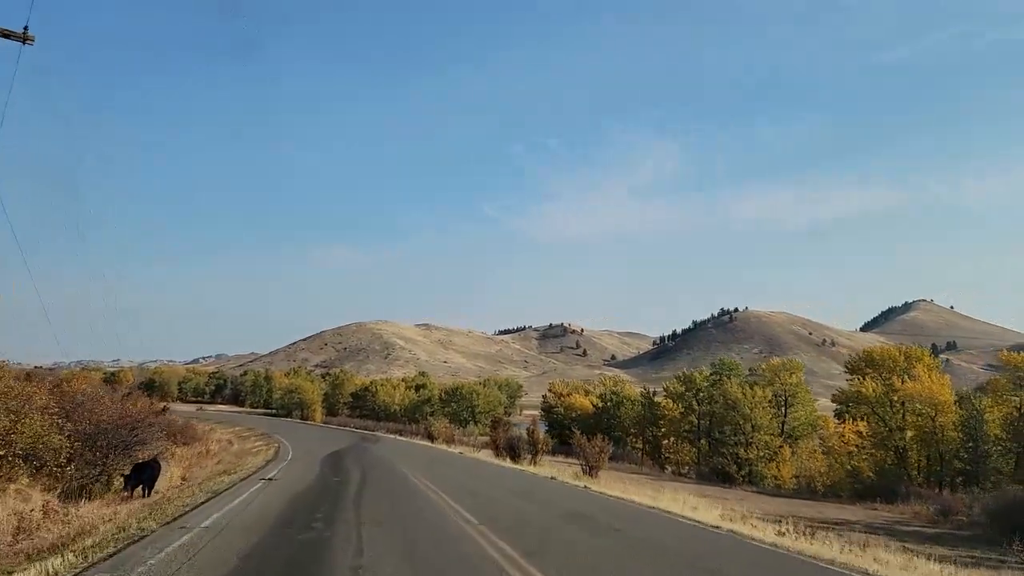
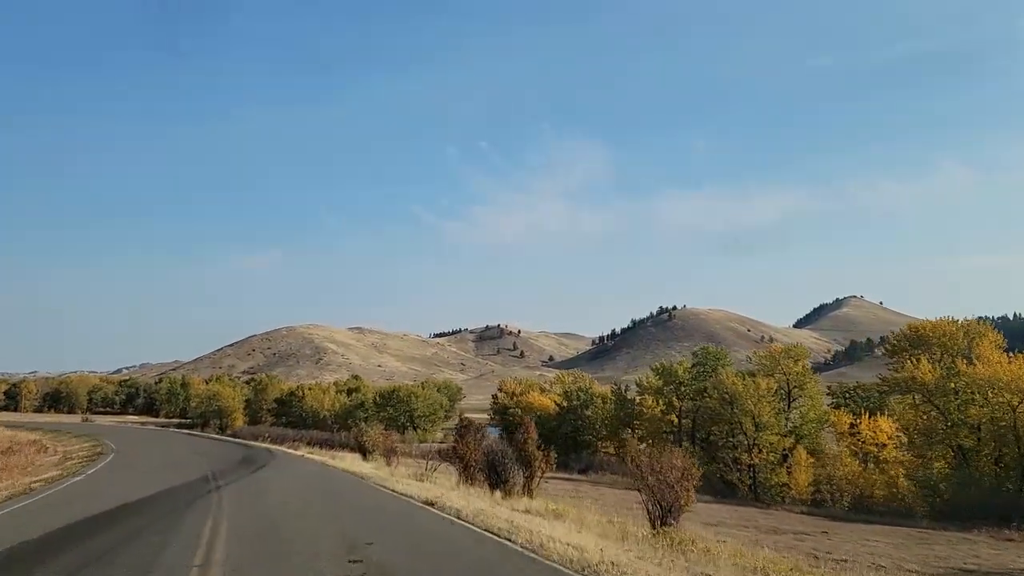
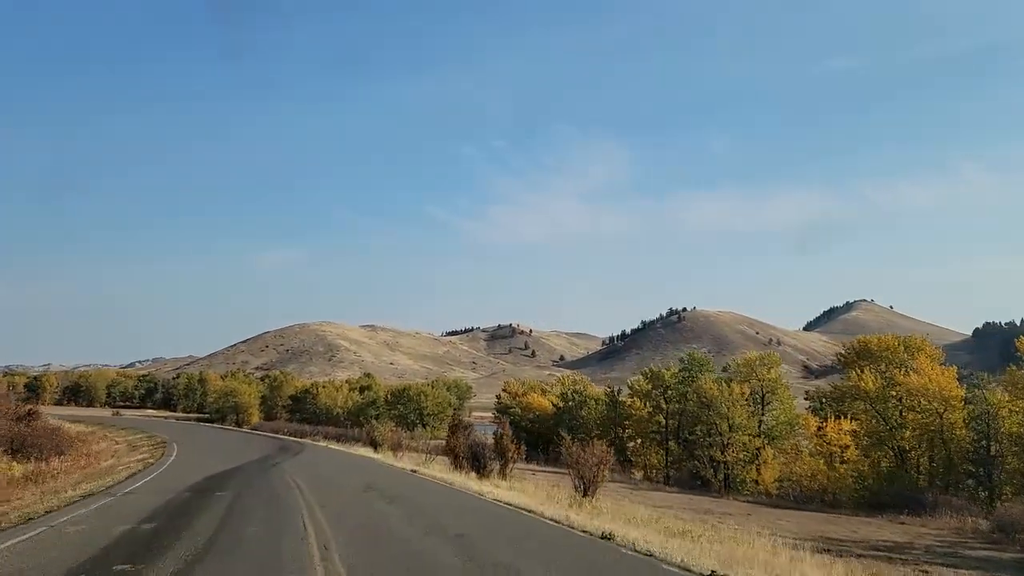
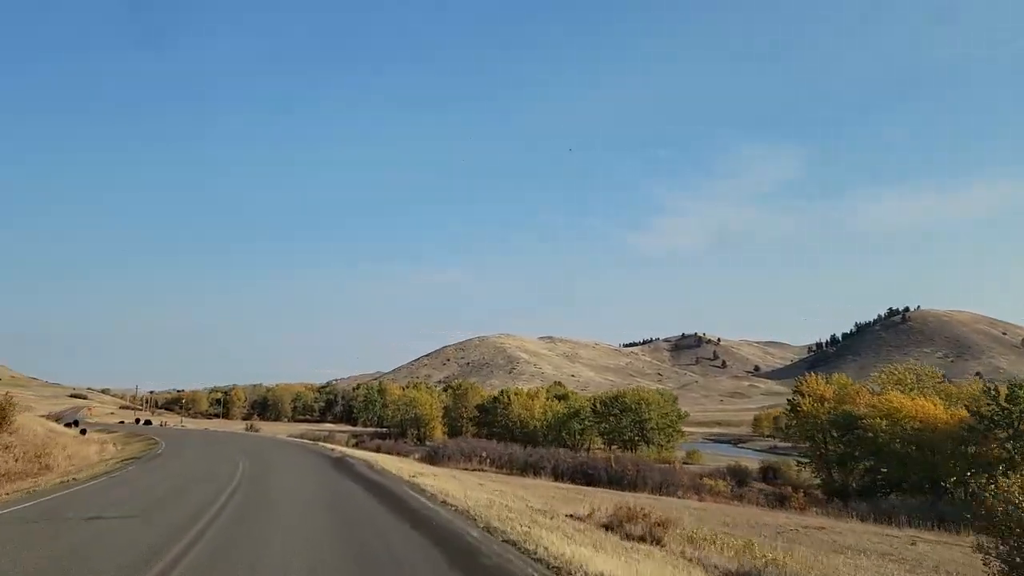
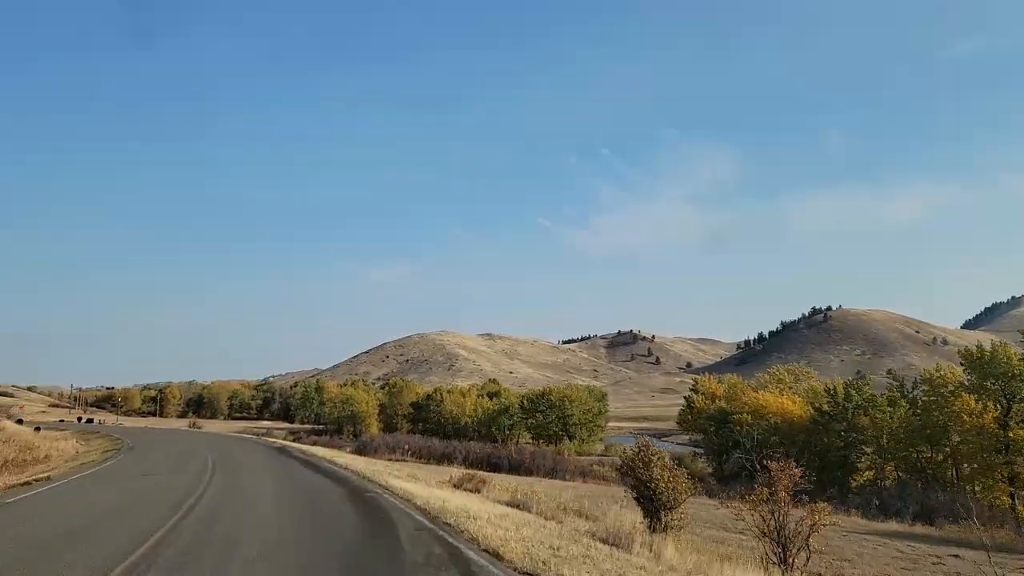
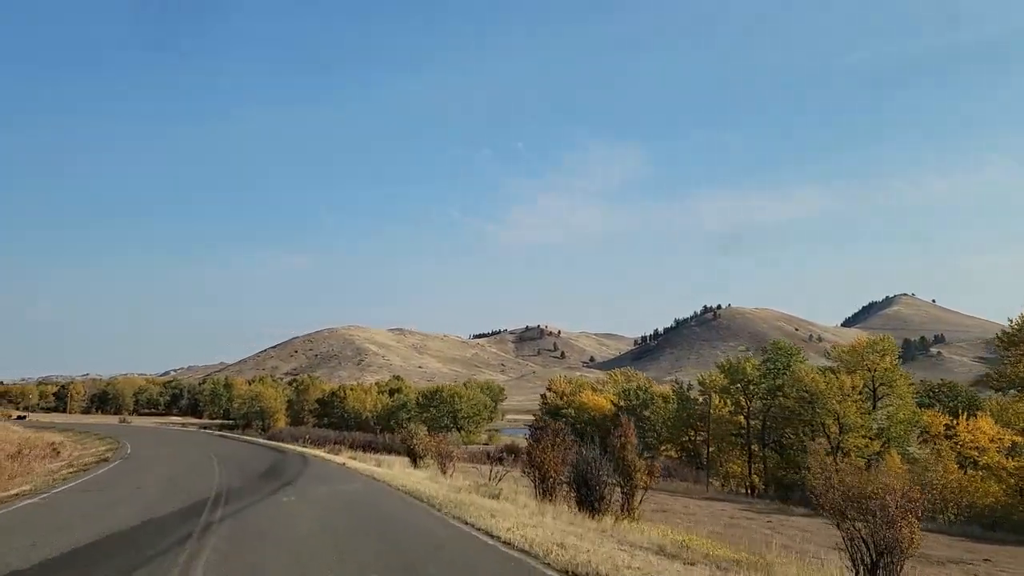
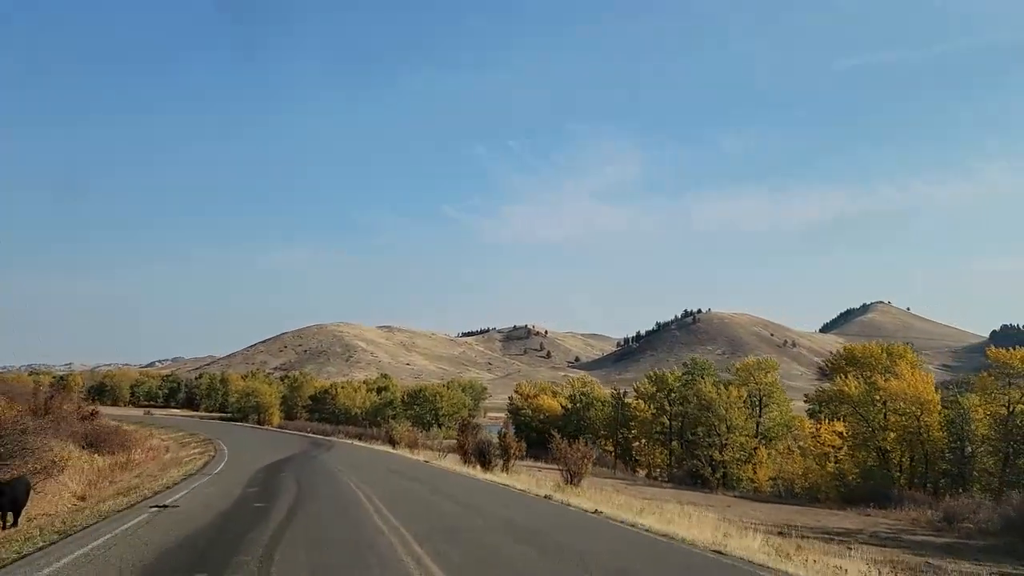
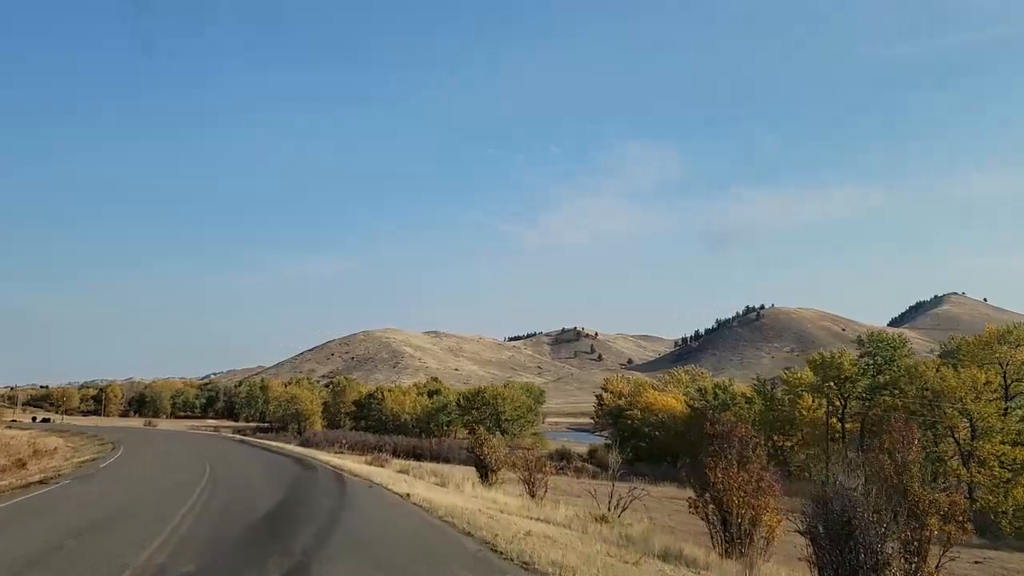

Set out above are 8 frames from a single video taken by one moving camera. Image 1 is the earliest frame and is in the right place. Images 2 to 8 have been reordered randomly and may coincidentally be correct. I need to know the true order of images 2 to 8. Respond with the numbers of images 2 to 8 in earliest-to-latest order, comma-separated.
7, 3, 2, 6, 8, 5, 4
